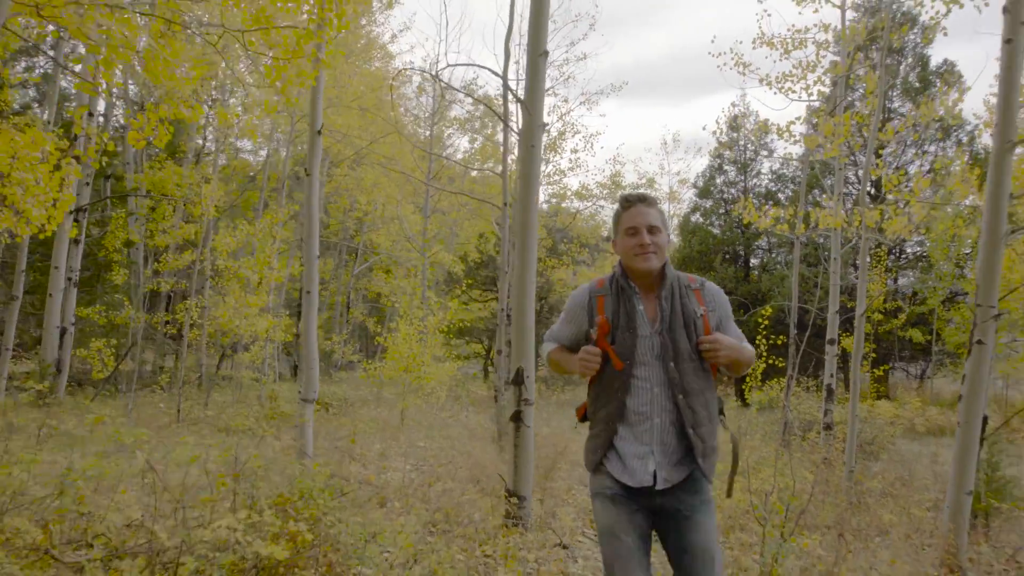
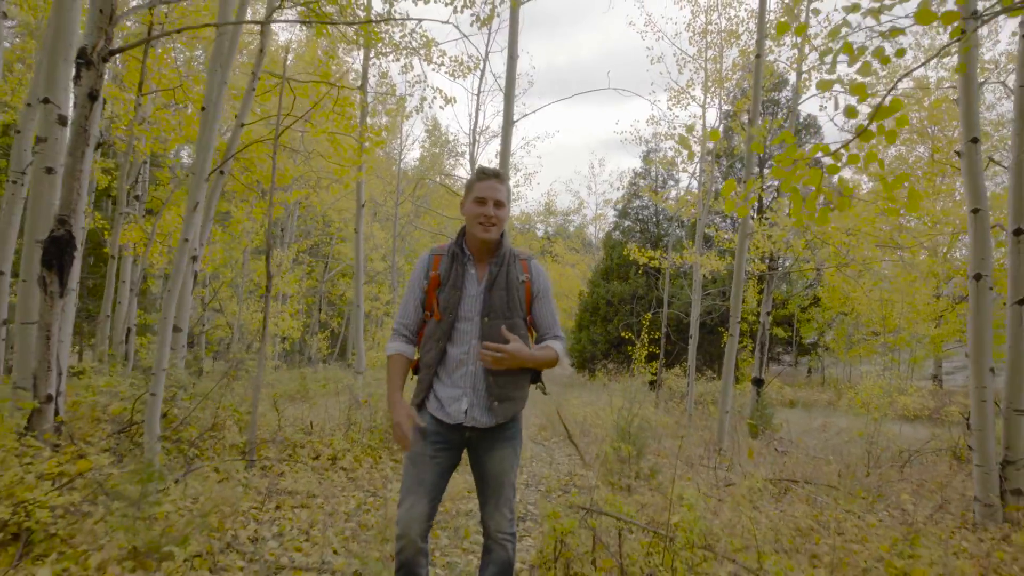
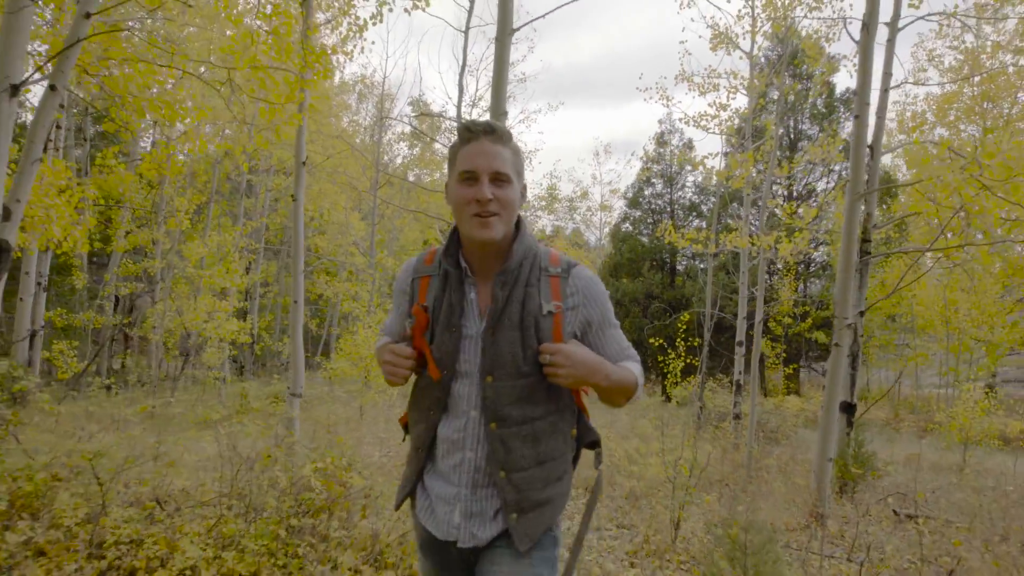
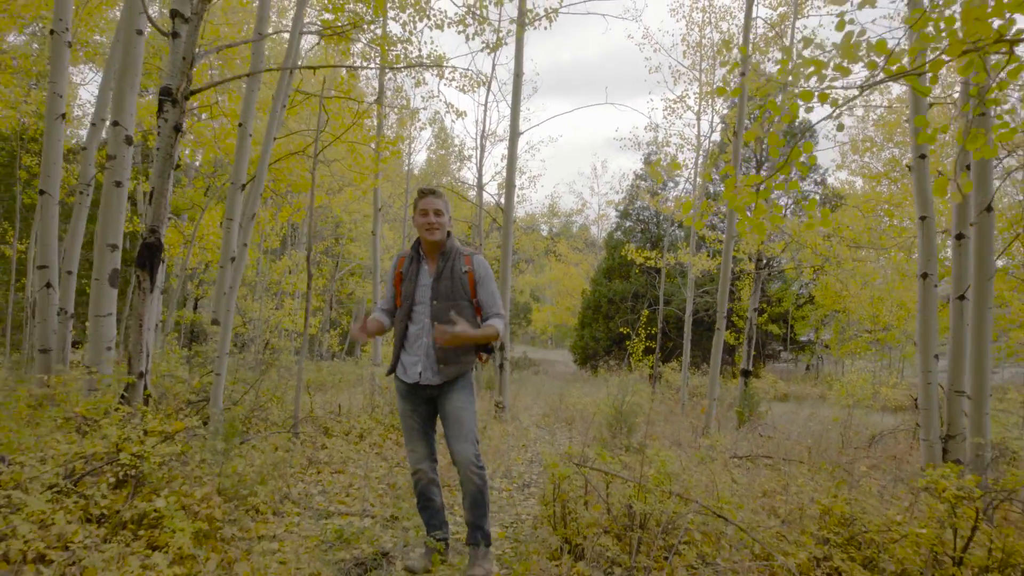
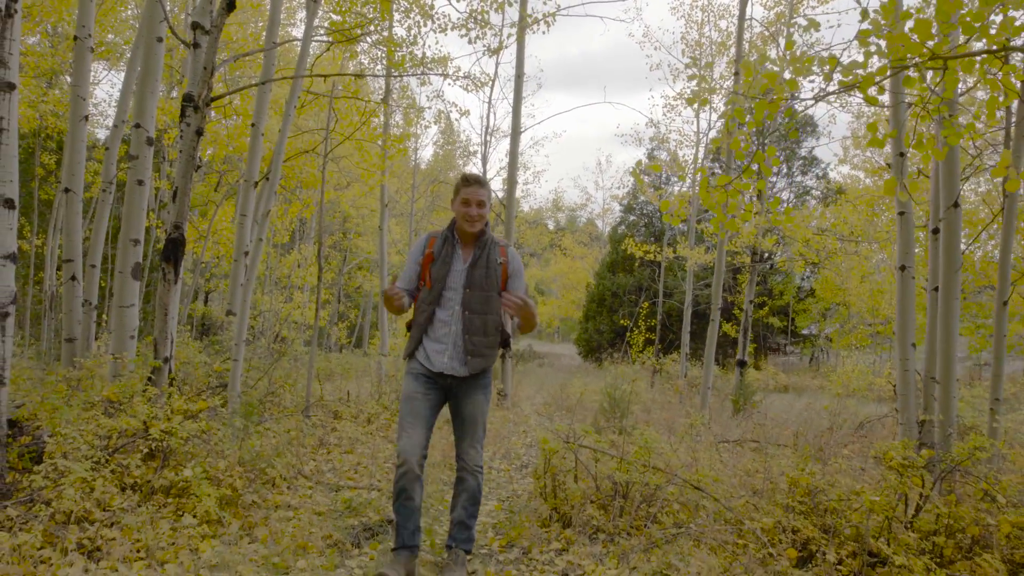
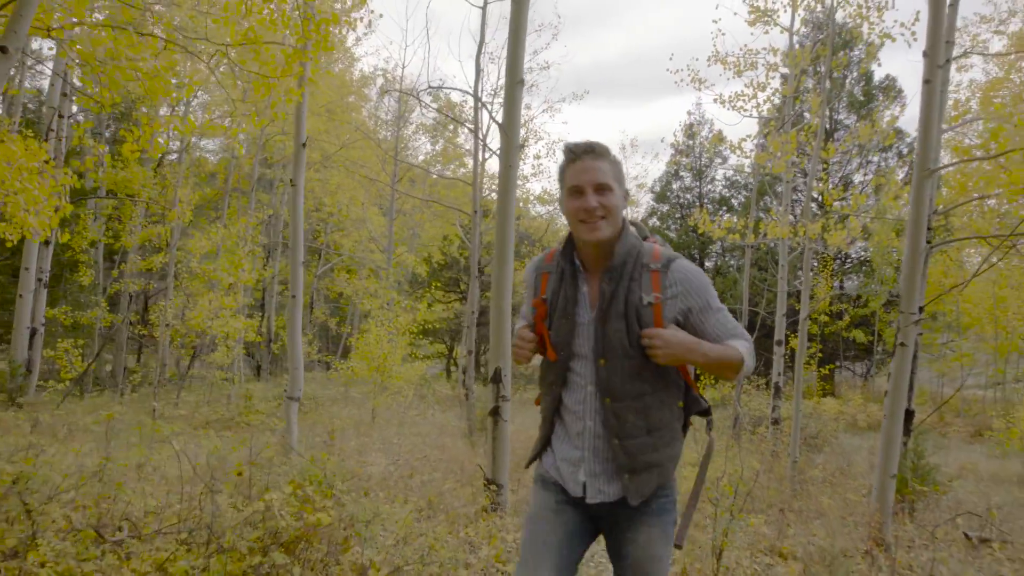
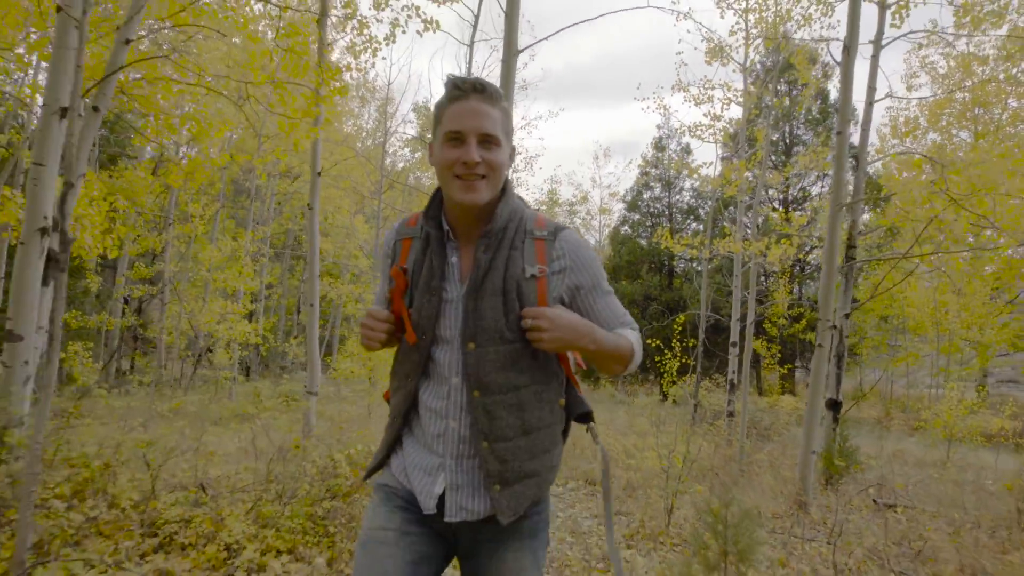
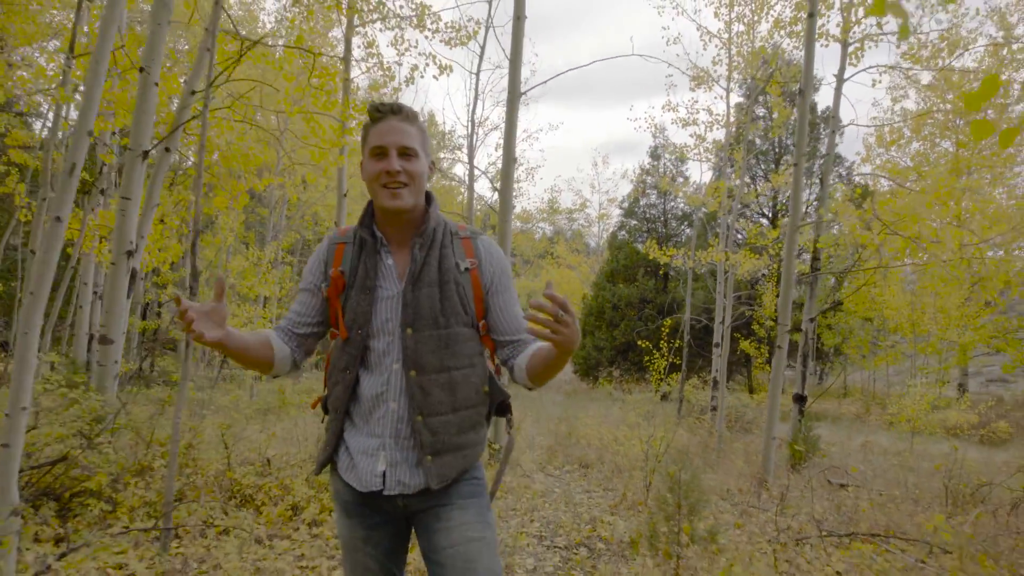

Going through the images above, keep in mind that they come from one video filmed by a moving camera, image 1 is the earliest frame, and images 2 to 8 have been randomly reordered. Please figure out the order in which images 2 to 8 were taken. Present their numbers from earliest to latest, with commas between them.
6, 3, 7, 8, 2, 4, 5
